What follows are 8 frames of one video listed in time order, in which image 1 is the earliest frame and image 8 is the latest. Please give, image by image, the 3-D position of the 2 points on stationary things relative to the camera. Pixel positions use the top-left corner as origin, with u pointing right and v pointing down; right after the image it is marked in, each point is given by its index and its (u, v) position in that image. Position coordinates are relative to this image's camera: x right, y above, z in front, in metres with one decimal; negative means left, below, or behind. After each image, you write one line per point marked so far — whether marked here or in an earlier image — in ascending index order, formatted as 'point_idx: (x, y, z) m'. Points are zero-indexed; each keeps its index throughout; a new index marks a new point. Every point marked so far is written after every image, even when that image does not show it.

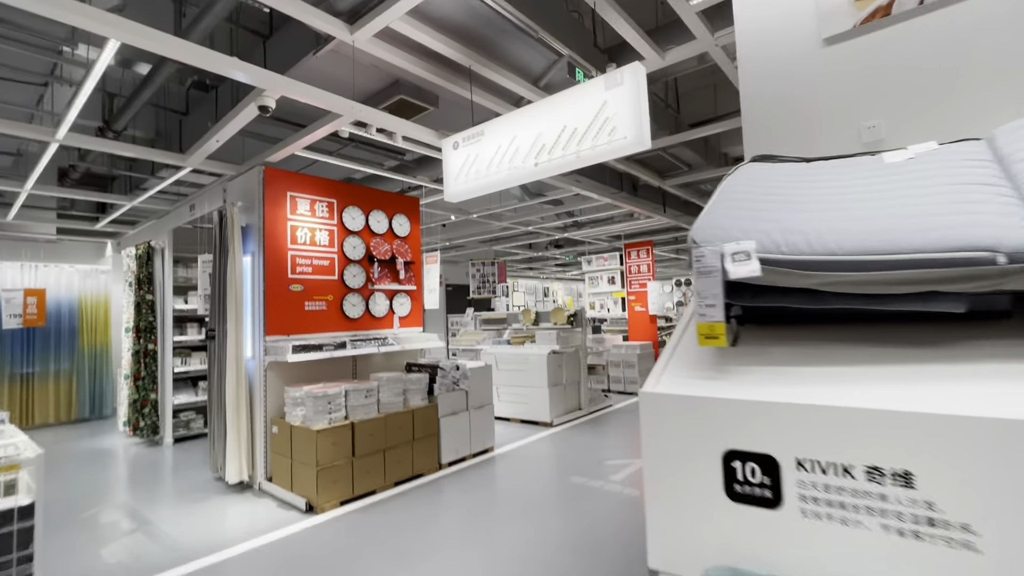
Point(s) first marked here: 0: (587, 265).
0: (+1.6, +0.5, +9.7) m
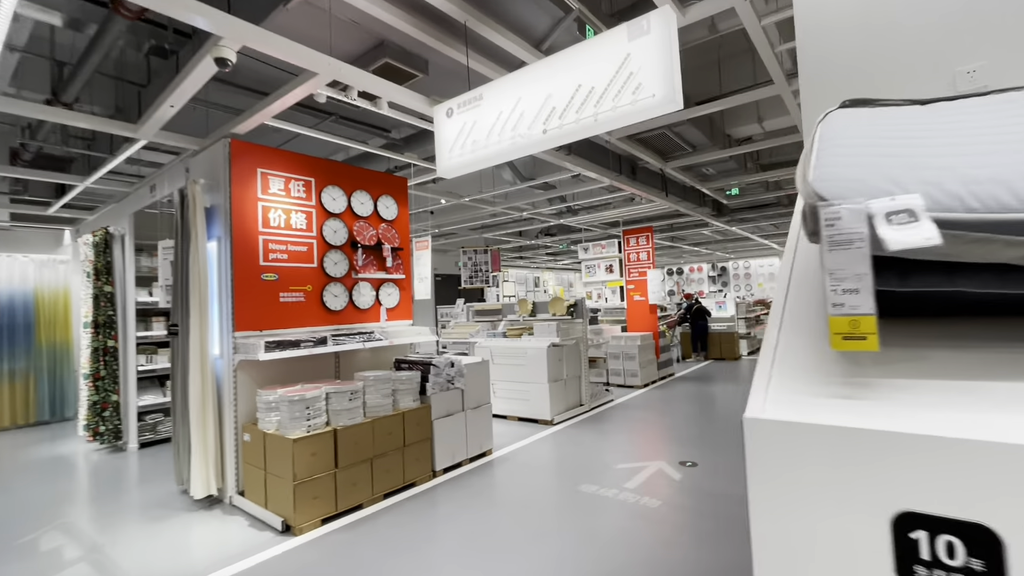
0: (+1.4, +0.7, +9.3) m
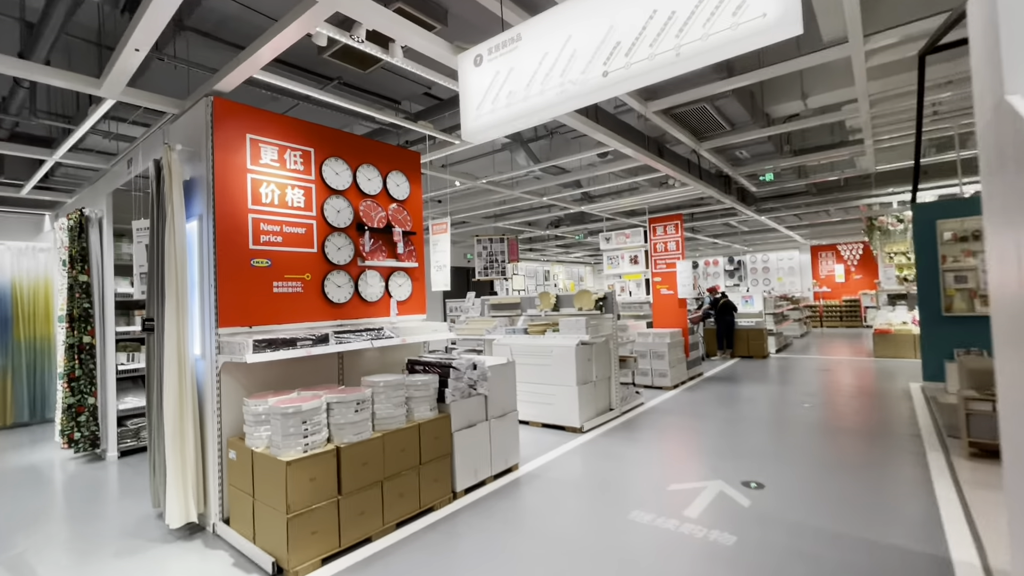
0: (+1.7, +0.8, +8.7) m
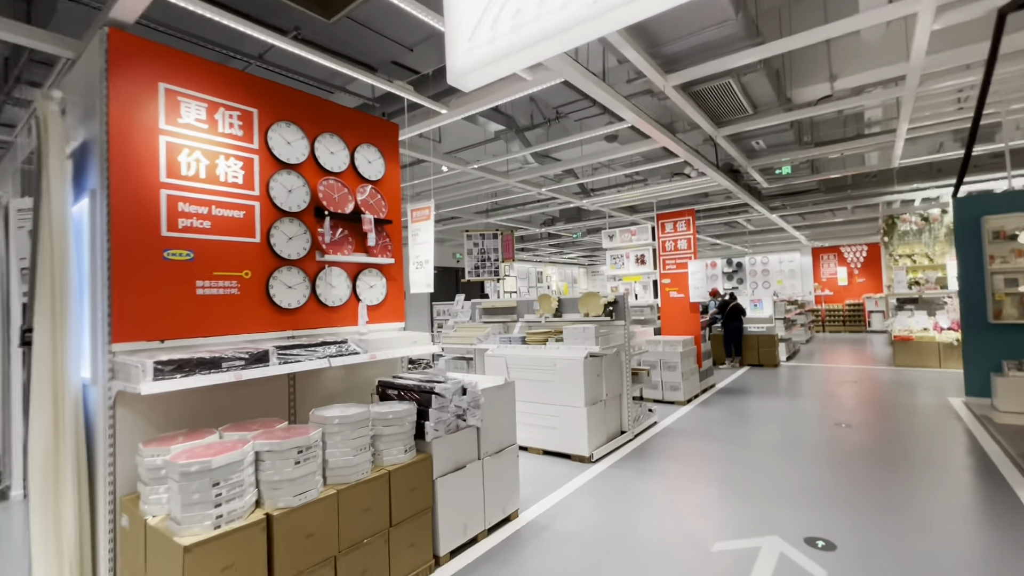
0: (+1.6, +0.8, +7.9) m
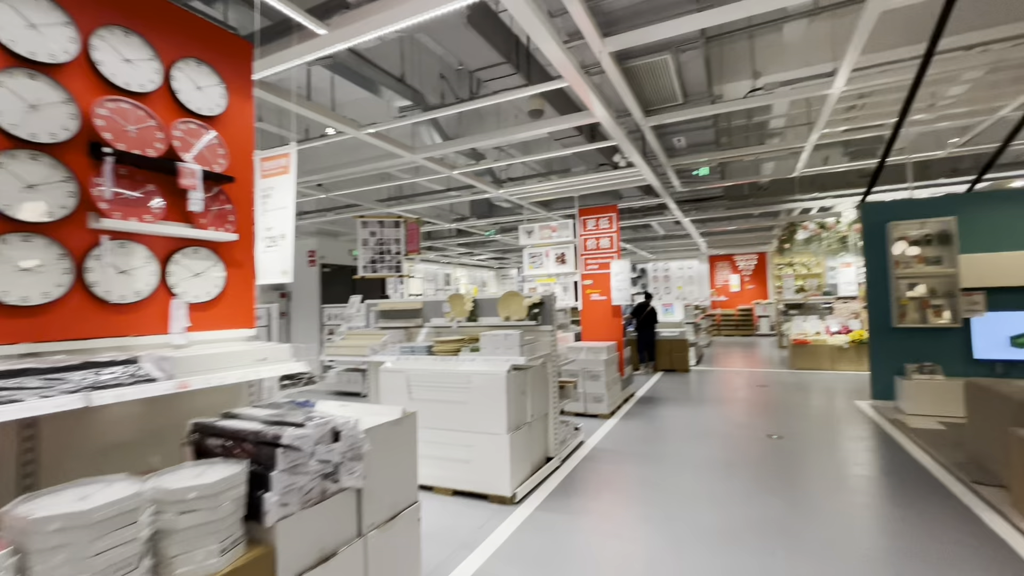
0: (+0.2, +0.8, +7.2) m
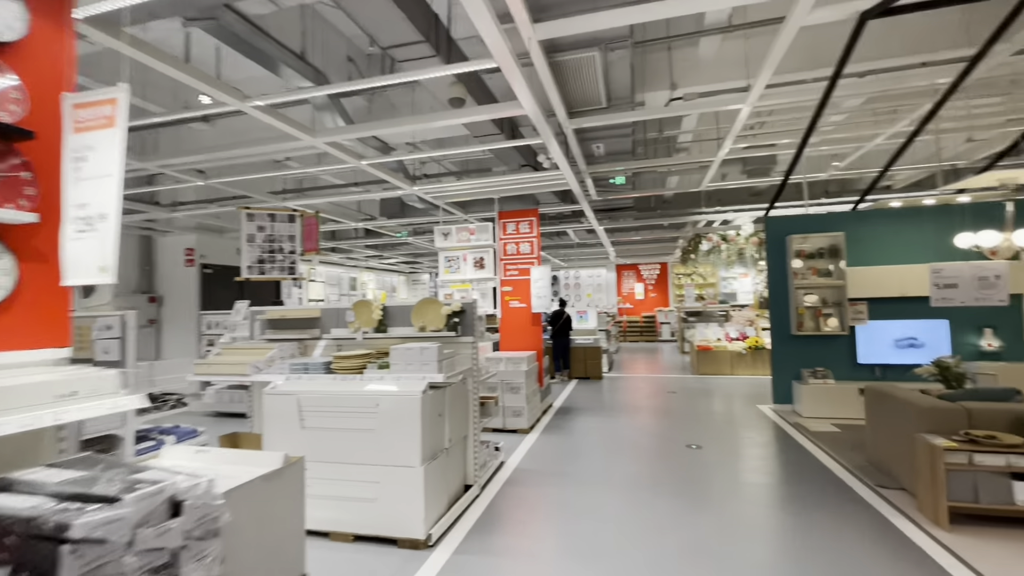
0: (-1.0, +0.7, +6.7) m
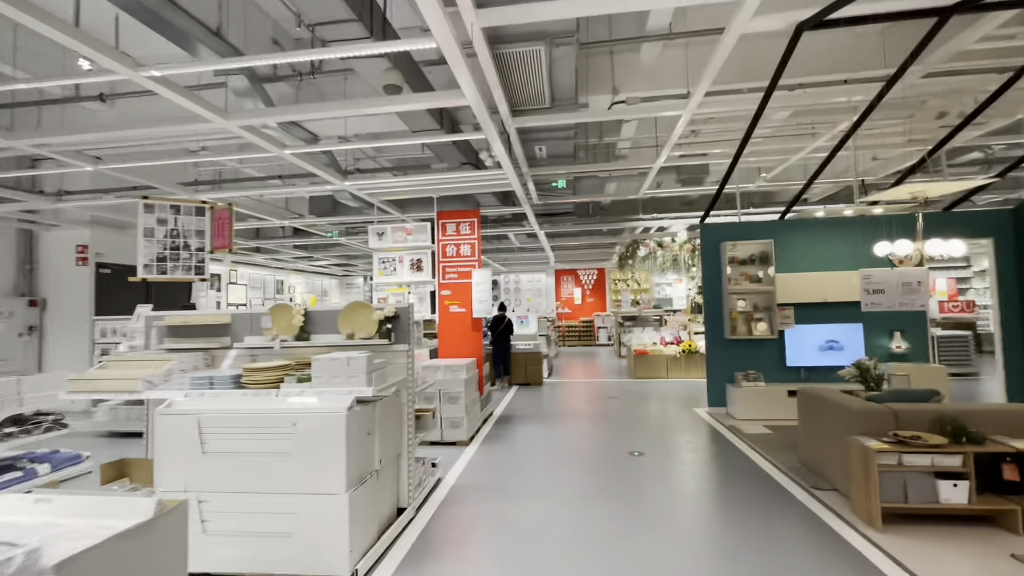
0: (-1.8, +0.6, +6.3) m
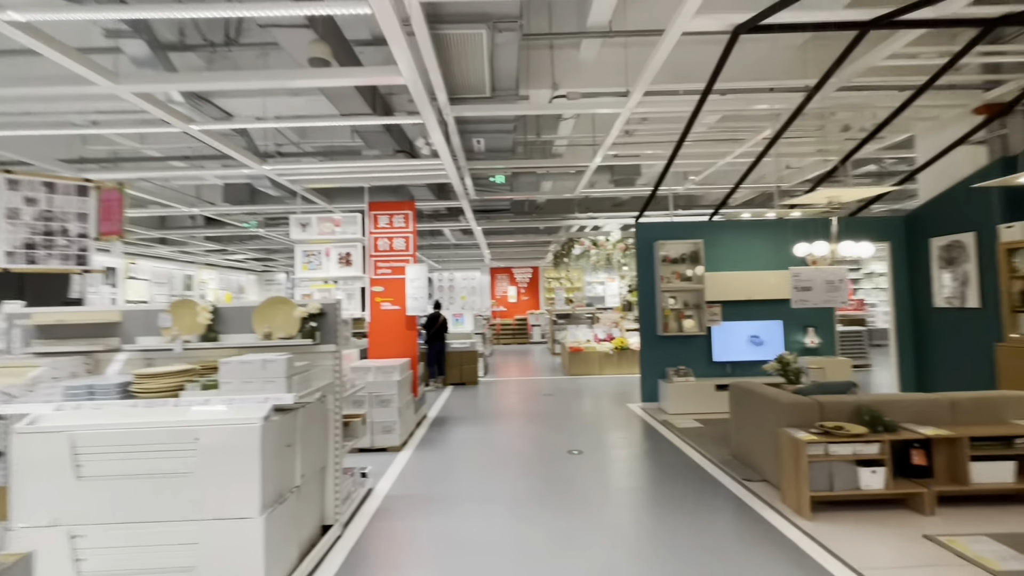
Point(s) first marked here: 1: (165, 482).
0: (-2.6, +0.7, +5.8) m
1: (-1.6, -0.9, +2.2) m
